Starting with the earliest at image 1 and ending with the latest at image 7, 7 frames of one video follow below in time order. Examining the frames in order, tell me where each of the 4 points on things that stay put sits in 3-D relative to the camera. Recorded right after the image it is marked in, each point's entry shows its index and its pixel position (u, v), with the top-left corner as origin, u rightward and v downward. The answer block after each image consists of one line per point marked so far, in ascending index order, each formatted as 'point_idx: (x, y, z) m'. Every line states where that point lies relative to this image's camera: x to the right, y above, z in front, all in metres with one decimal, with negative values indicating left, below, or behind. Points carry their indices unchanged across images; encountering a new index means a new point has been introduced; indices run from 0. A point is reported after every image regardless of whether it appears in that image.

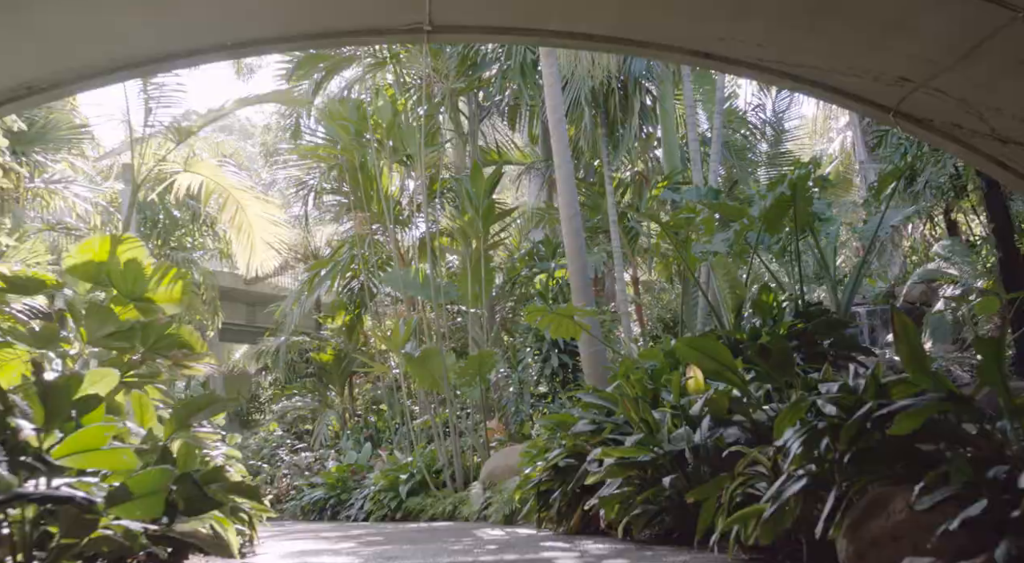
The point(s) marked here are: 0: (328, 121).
0: (-1.6, +1.4, +7.8) m
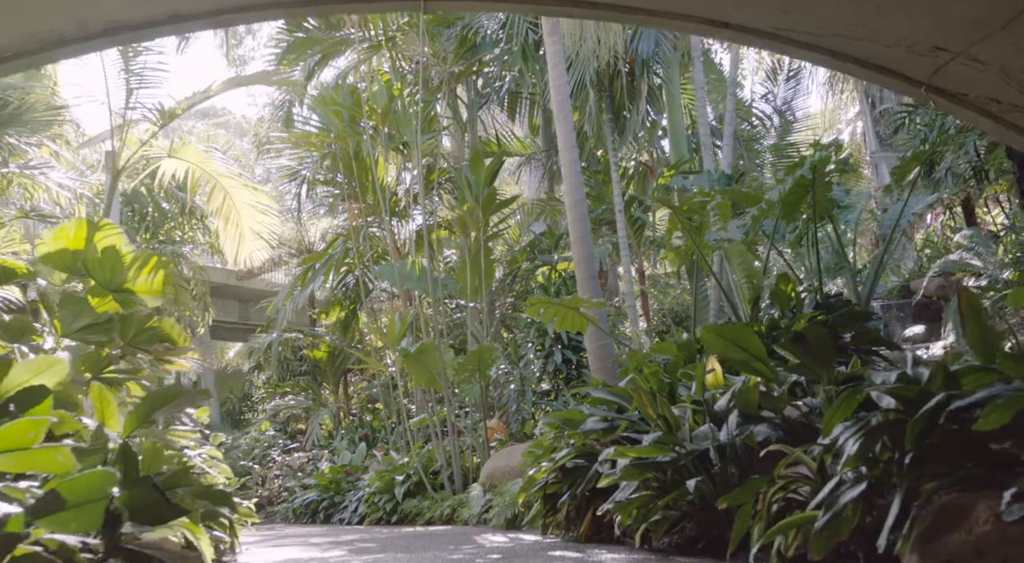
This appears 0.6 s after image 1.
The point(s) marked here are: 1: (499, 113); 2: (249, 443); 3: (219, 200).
0: (-1.5, +1.4, +7.5) m
1: (-0.1, +1.7, +9.4) m
2: (-2.8, -1.7, +9.7) m
3: (-2.1, +0.6, +6.8) m
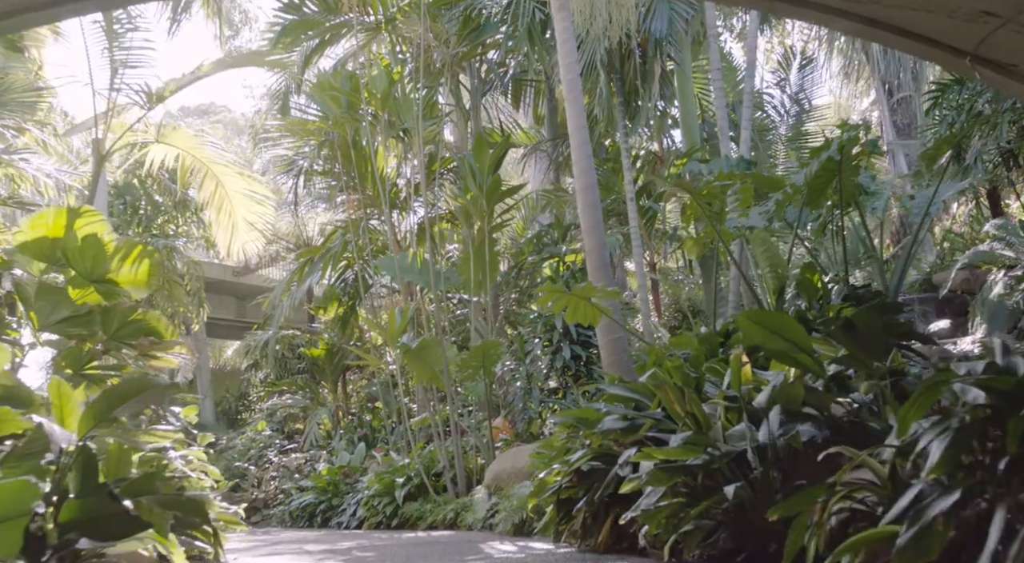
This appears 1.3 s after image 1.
0: (-1.5, +1.5, +7.2) m
1: (-0.1, +1.8, +9.1) m
2: (-2.7, -1.6, +9.4) m
3: (-2.1, +0.7, +6.4) m
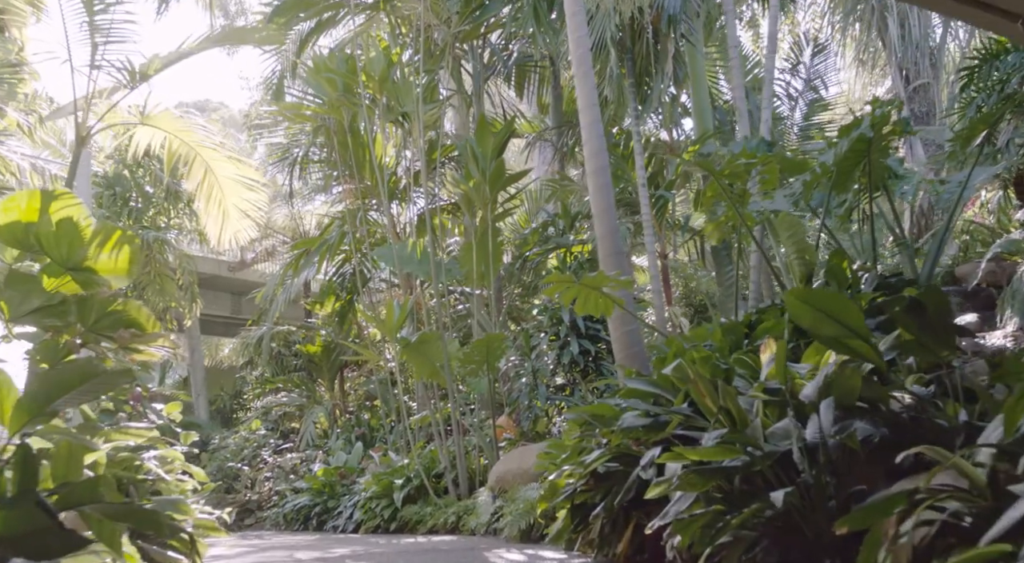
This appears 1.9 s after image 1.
0: (-1.5, +1.5, +6.8) m
1: (-0.1, +1.8, +8.7) m
2: (-2.7, -1.6, +9.1) m
3: (-2.1, +0.7, +6.1) m
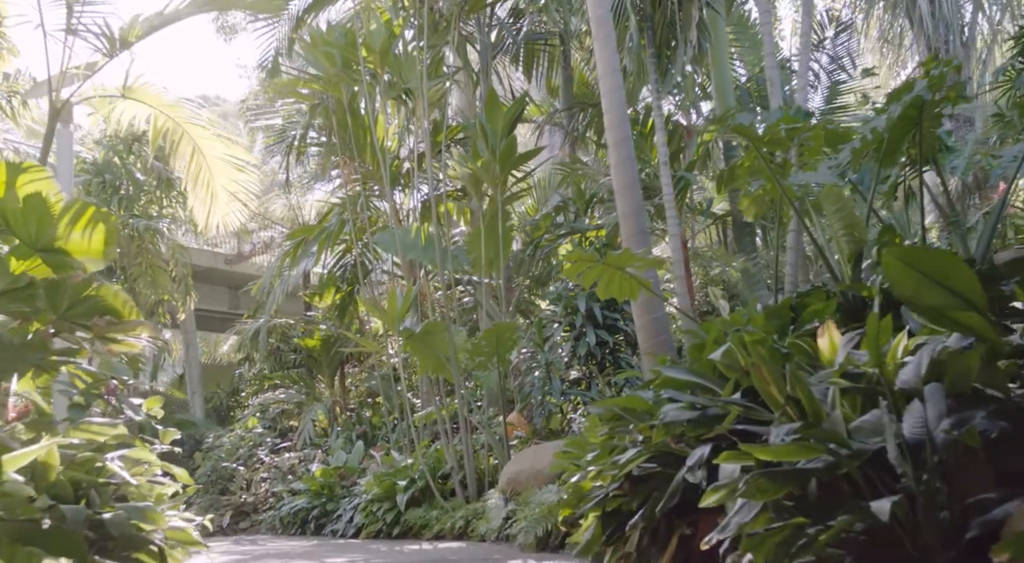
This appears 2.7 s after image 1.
0: (-1.4, +1.6, +6.4) m
1: (0.0, +1.9, +8.3) m
2: (-2.6, -1.5, +8.7) m
3: (-2.0, +0.8, +5.7) m
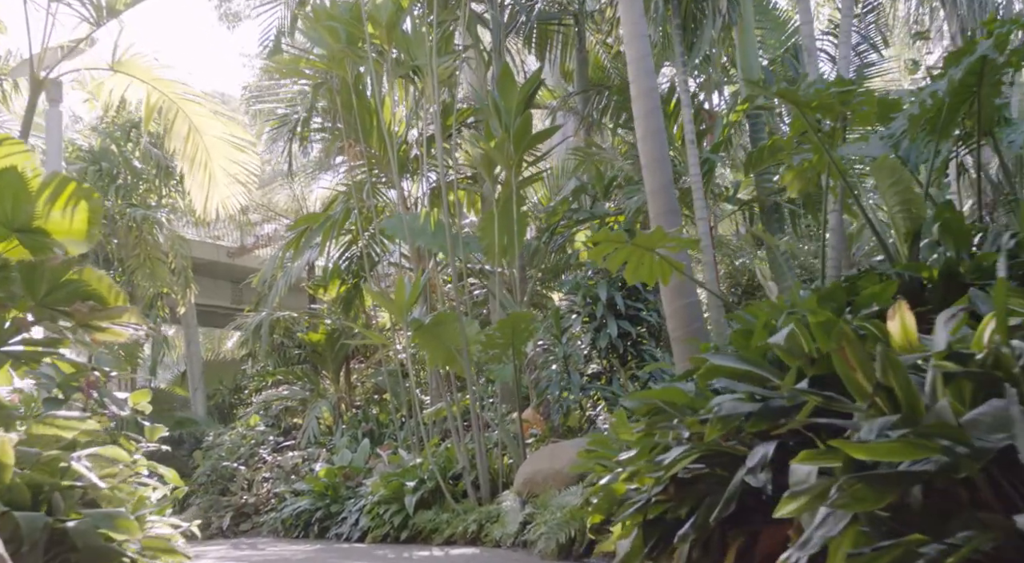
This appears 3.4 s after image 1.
0: (-1.3, +1.7, +6.1) m
1: (+0.1, +2.0, +7.9) m
2: (-2.5, -1.4, +8.4) m
3: (-1.9, +0.9, +5.4) m
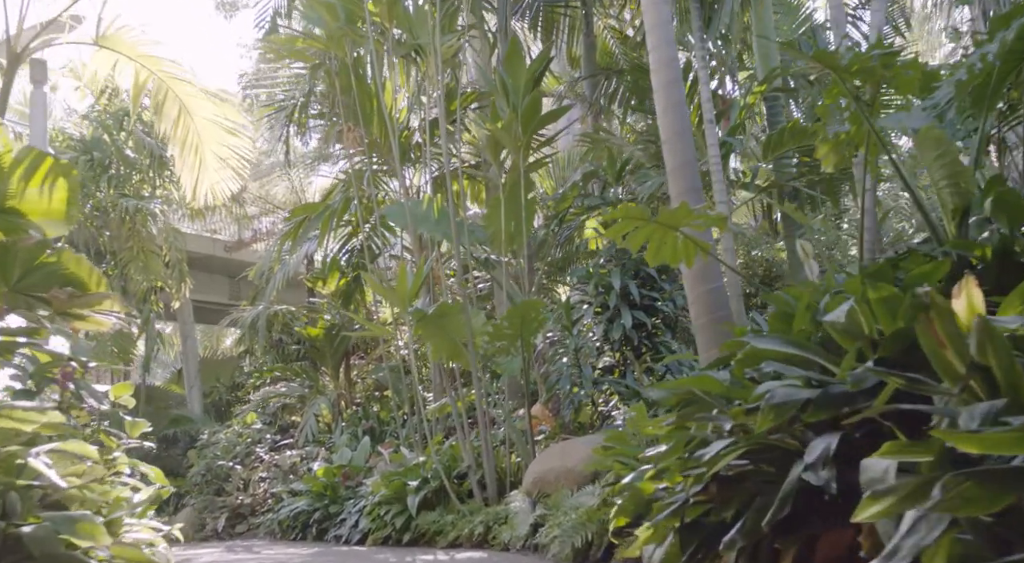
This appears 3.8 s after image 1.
0: (-1.3, +1.7, +5.8) m
1: (+0.2, +2.0, +7.7) m
2: (-2.5, -1.4, +8.1) m
3: (-1.9, +0.9, +5.1) m
